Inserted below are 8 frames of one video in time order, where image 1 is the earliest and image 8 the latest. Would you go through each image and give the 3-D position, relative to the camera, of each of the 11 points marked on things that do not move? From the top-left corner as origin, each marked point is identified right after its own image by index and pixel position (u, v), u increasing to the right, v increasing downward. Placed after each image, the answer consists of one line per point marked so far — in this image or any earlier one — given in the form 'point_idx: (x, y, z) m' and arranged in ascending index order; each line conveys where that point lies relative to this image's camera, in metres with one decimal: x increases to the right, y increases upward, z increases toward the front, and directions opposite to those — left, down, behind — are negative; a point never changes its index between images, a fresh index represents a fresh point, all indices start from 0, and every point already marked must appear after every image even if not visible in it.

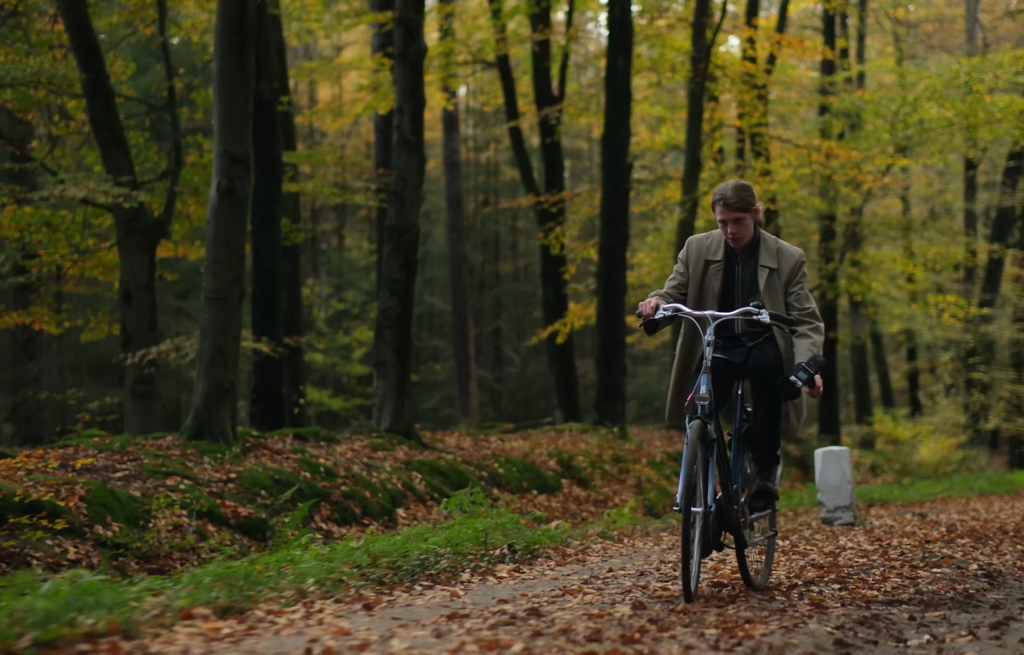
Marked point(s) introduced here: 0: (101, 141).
0: (-5.0, +2.2, +15.3) m
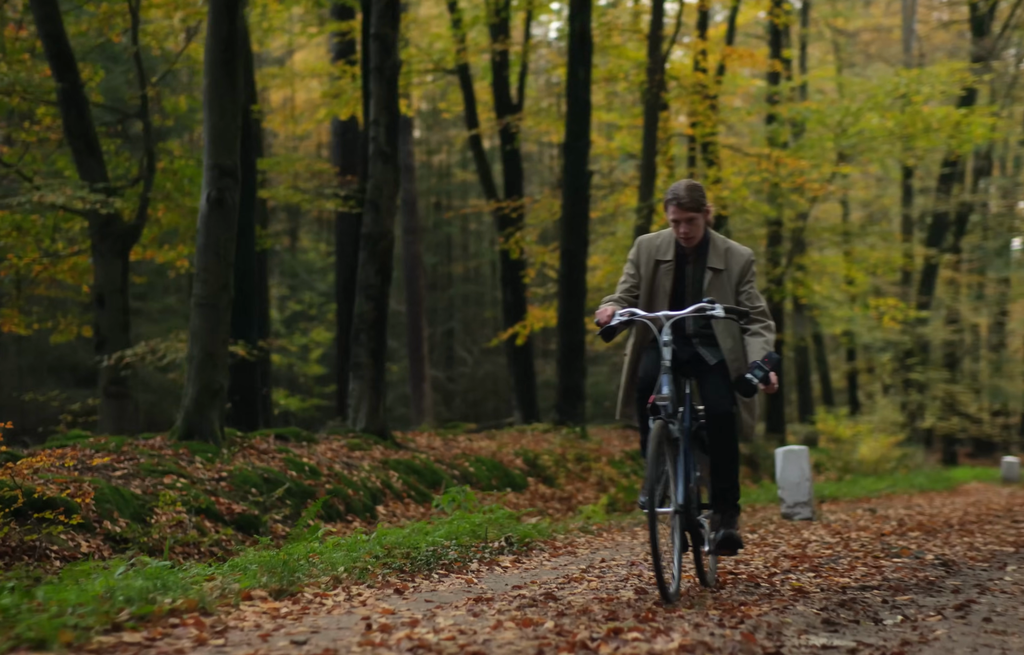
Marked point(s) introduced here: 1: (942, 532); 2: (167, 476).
0: (-5.4, +2.2, +15.6) m
1: (+3.7, -1.8, +11.3) m
2: (-2.8, -1.1, +10.0) m
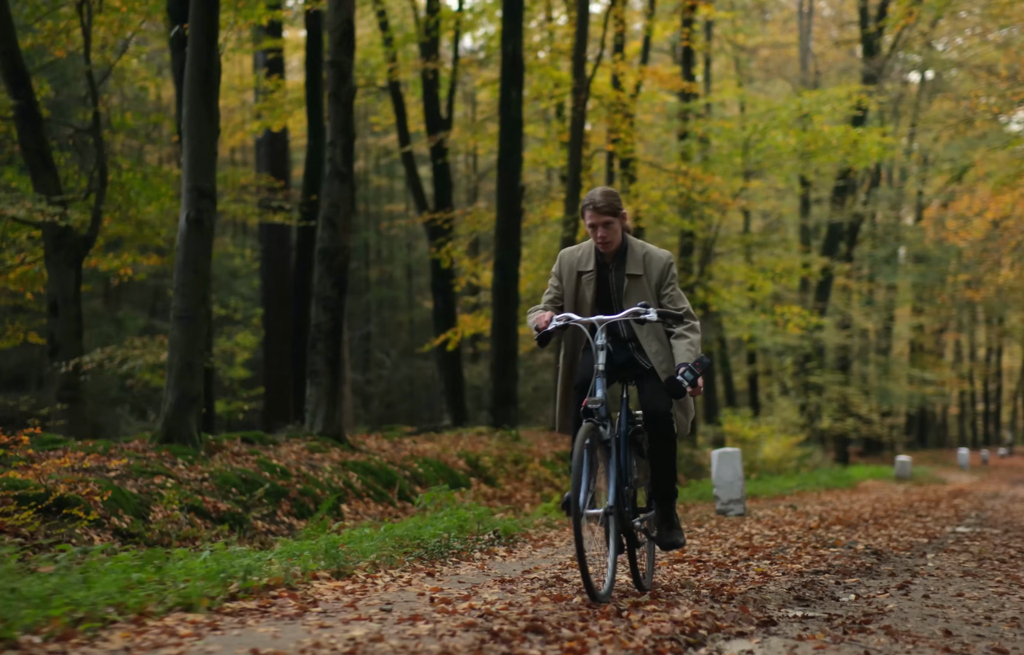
0: (-6.1, +2.1, +16.1) m
1: (+3.3, -1.9, +12.5) m
2: (-3.0, -1.2, +10.7) m
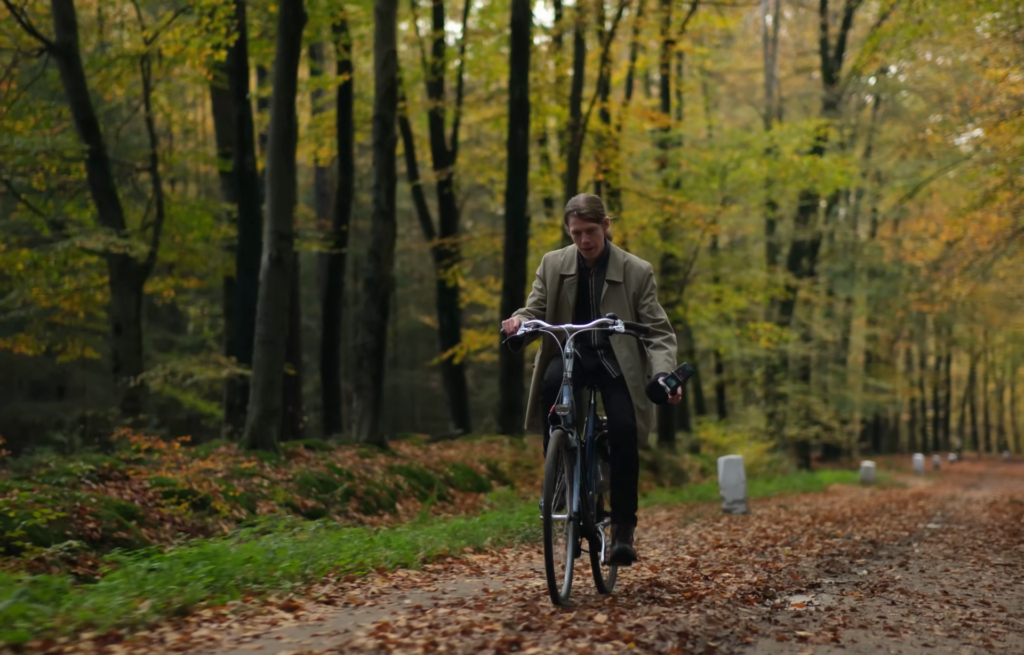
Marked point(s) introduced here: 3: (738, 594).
0: (-5.9, +1.8, +17.8) m
1: (+3.7, -2.2, +14.6) m
2: (-2.5, -1.5, +12.5) m
3: (+1.4, -1.5, +7.5) m
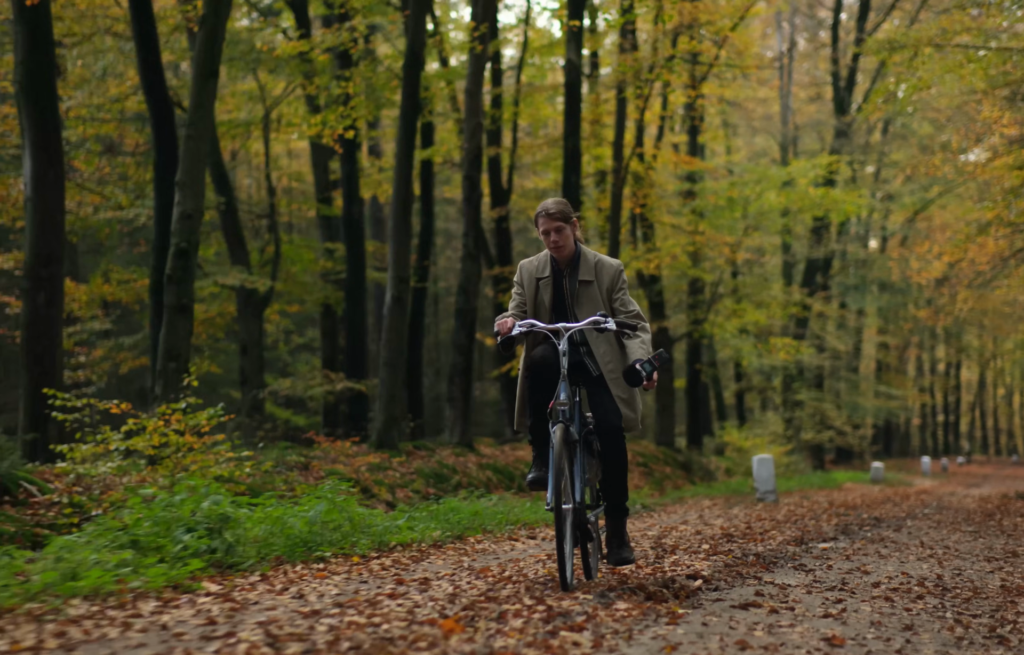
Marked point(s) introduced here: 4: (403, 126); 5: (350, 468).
0: (-4.8, +1.4, +21.2) m
1: (+4.7, -2.5, +17.9) m
2: (-1.5, -1.8, +15.9) m
3: (+2.3, -1.8, +10.9) m
4: (-1.5, +2.8, +17.4) m
5: (-1.9, -1.6, +14.9) m
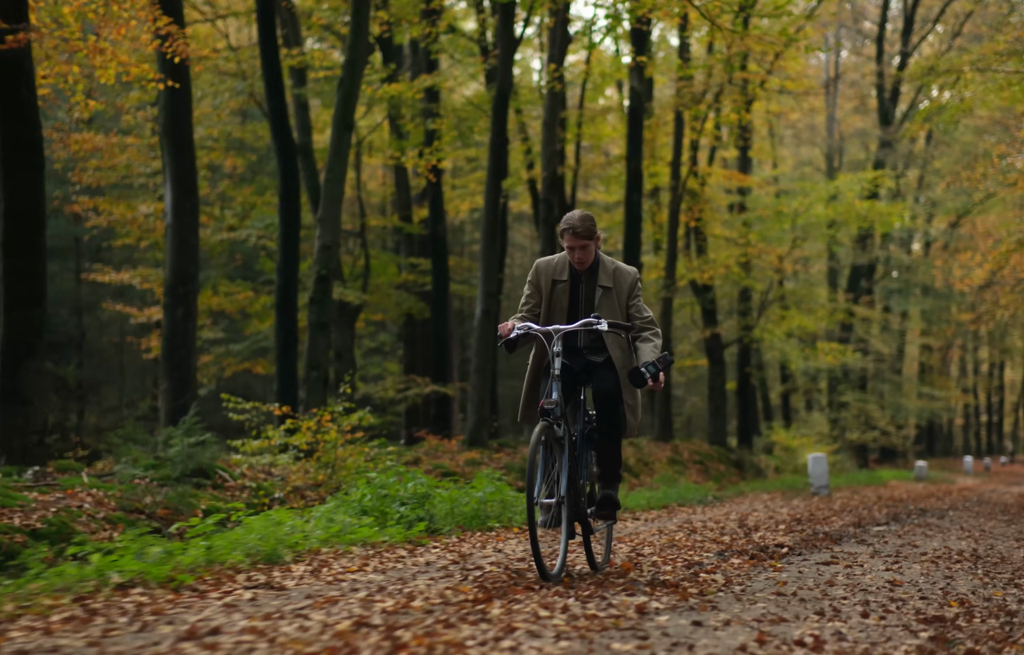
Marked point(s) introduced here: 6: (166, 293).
0: (-3.5, +1.3, +23.3) m
1: (+6.0, -2.7, +19.7) m
2: (-0.4, -2.0, +17.9) m
3: (+3.3, -2.0, +12.7) m
4: (-0.3, +2.6, +19.3) m
5: (-0.8, -1.8, +16.8) m
6: (-4.9, +0.5, +17.9) m
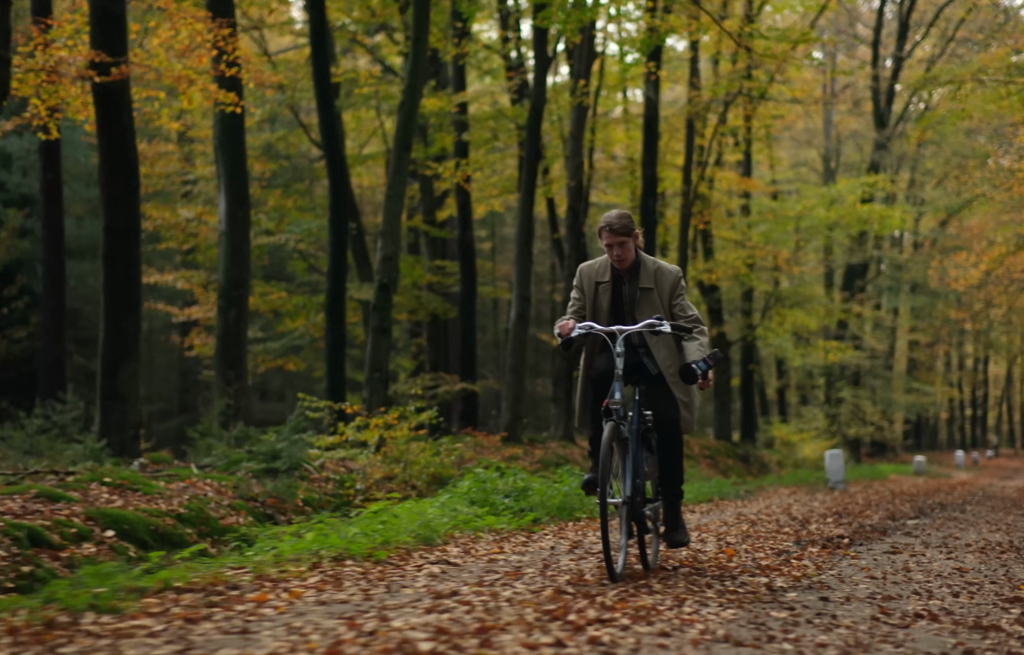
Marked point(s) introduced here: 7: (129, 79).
0: (-3.0, +1.3, +24.2) m
1: (+6.5, -2.7, +20.8) m
2: (+0.2, -2.0, +18.9) m
3: (+3.9, -2.1, +13.7) m
4: (+0.2, +2.6, +20.3) m
5: (-0.2, -1.8, +17.8) m
6: (-4.4, +0.5, +18.8) m
7: (-4.0, +2.6, +13.1) m
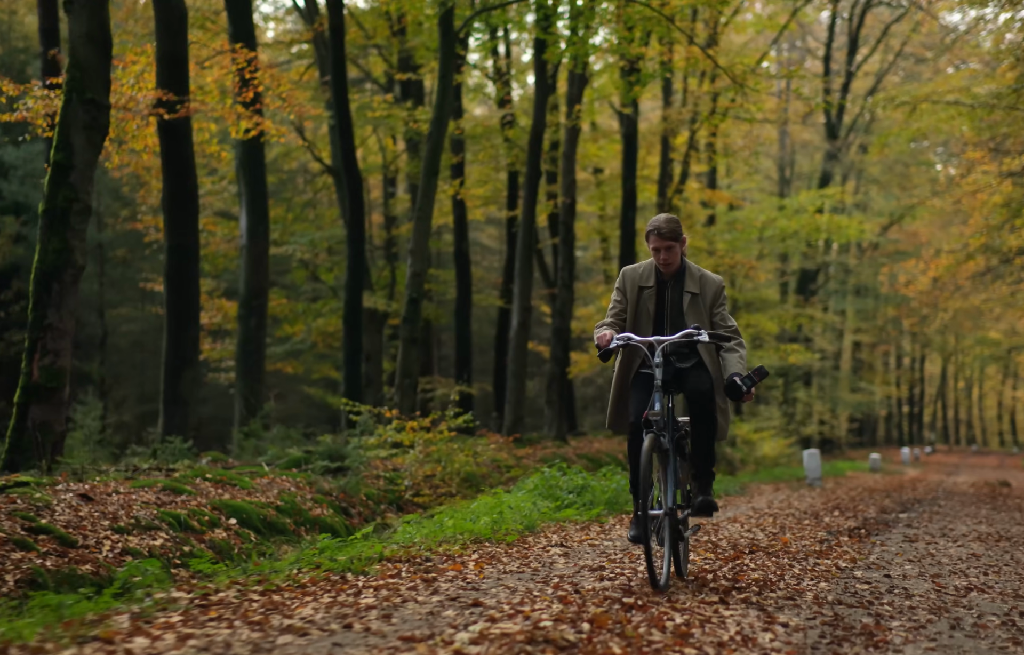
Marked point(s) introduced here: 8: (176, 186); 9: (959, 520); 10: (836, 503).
0: (-3.2, +1.2, +25.4) m
1: (+6.4, -2.9, +22.4) m
2: (+0.2, -2.1, +20.2) m
3: (+4.3, -2.2, +15.3) m
4: (+0.3, +2.5, +21.6) m
5: (-0.1, -2.0, +19.1) m
6: (-4.3, +0.3, +19.9) m
7: (-3.6, +2.5, +14.2) m
8: (-3.8, +1.6, +14.4) m
9: (+5.1, -2.3, +14.6) m
10: (+4.0, -2.3, +15.8) m
